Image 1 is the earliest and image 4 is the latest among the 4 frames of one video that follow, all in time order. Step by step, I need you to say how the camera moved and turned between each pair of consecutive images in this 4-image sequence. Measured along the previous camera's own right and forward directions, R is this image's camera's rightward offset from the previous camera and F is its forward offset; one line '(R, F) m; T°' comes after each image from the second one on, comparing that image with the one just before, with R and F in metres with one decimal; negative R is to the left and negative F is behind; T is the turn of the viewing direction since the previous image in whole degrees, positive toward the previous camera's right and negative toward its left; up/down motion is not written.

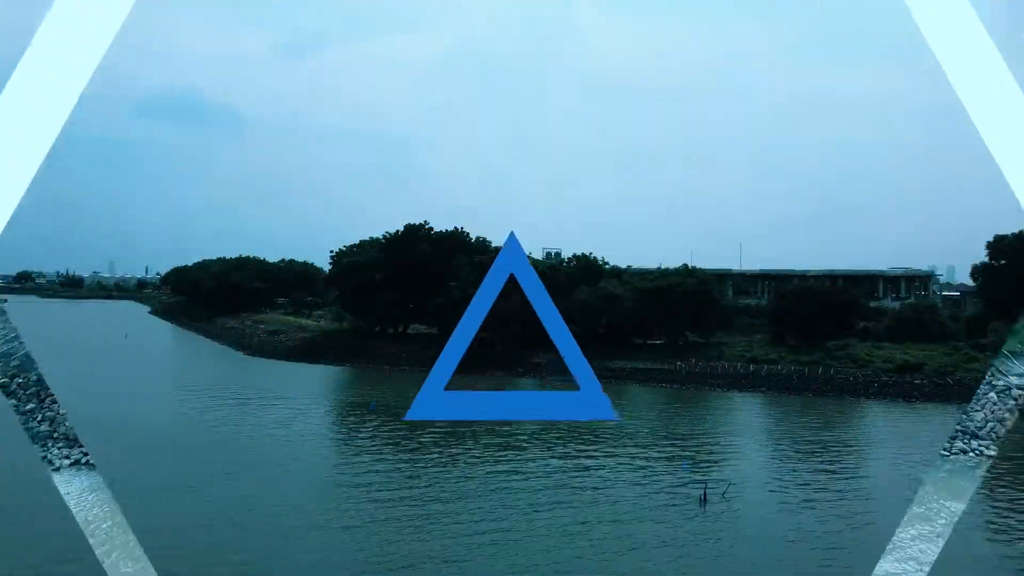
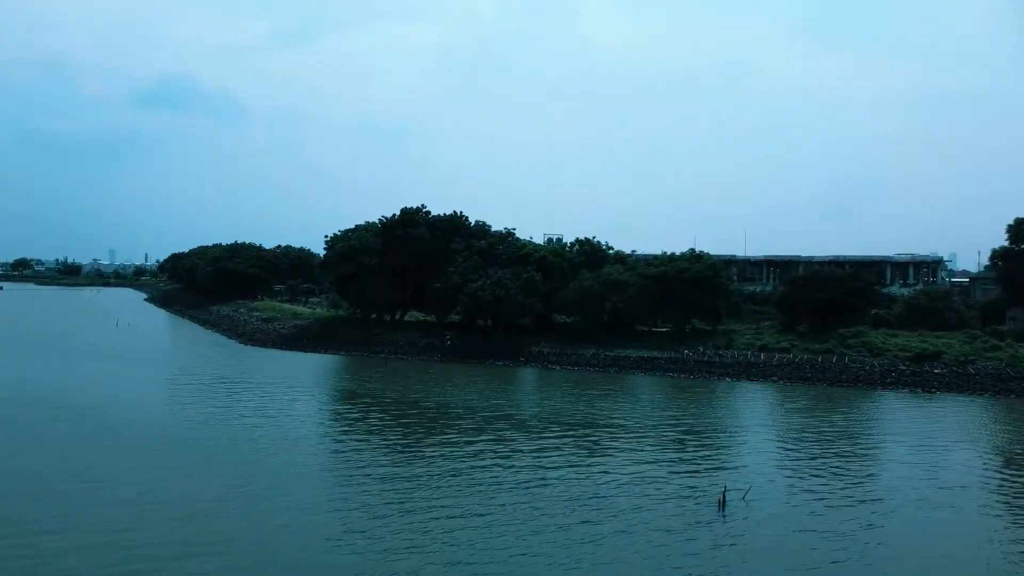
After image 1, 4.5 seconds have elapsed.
(0.0, +1.0) m; 0°
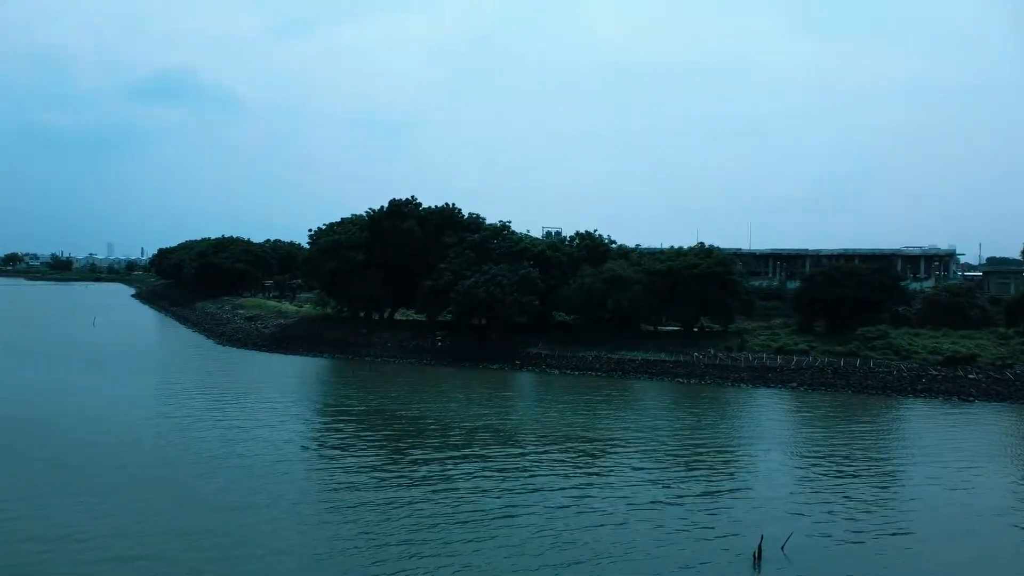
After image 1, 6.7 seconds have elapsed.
(+0.1, +1.9) m; 0°
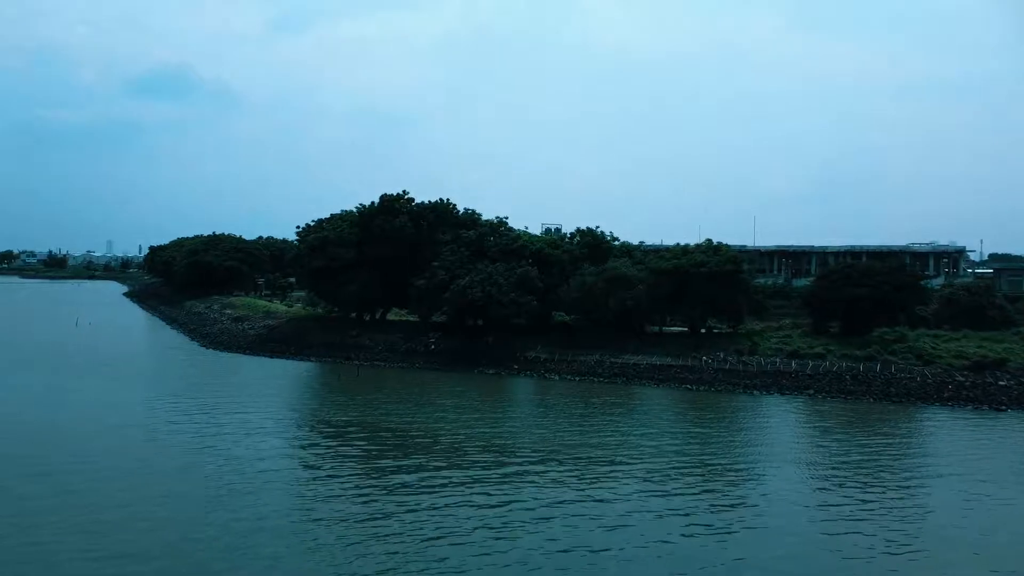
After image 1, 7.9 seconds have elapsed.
(+0.1, +1.3) m; 0°
